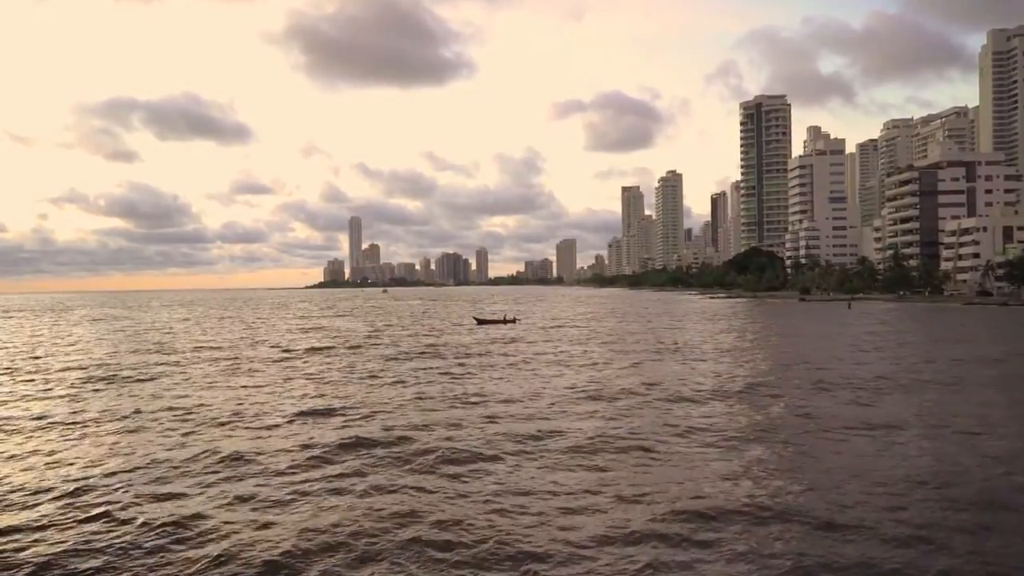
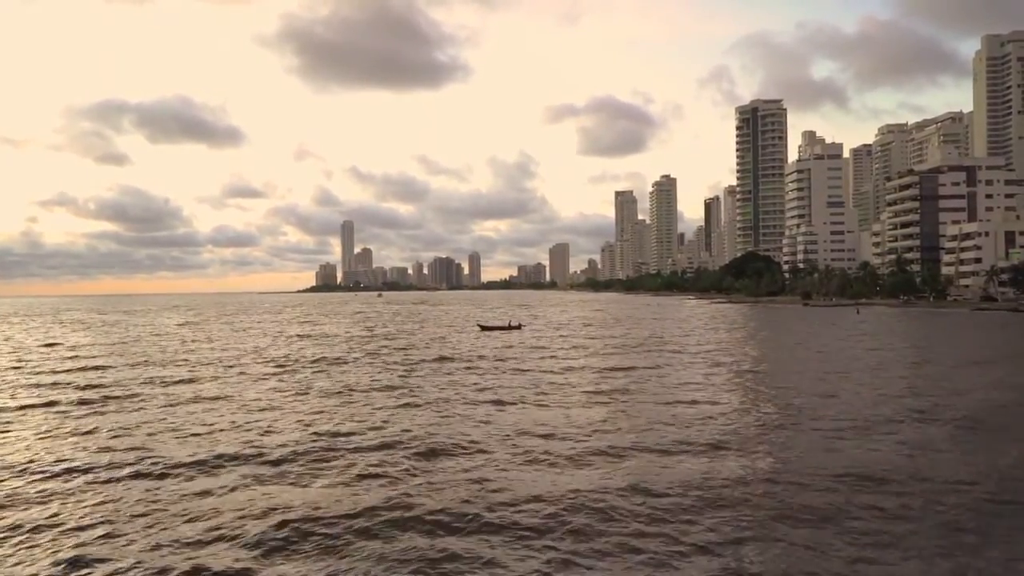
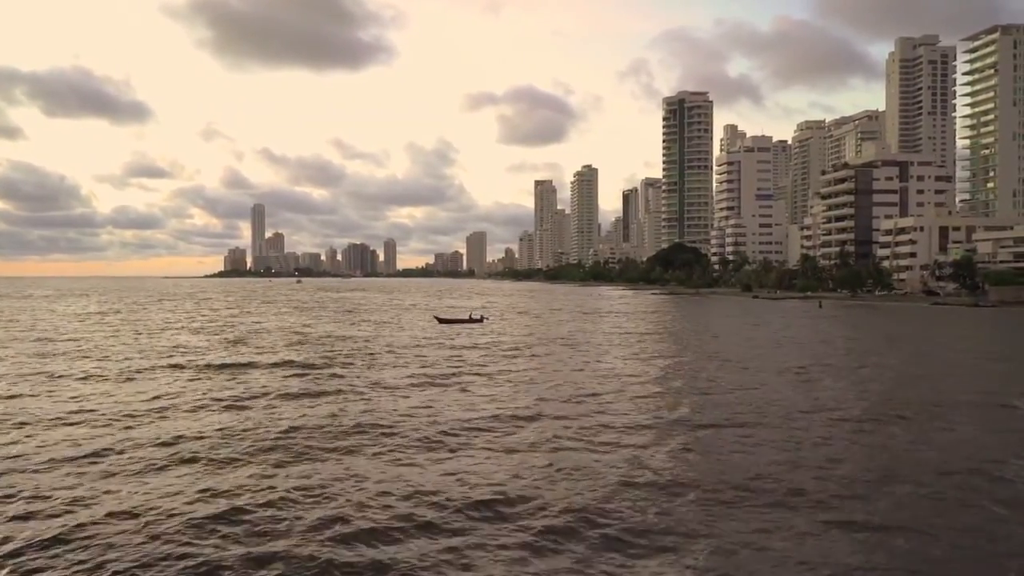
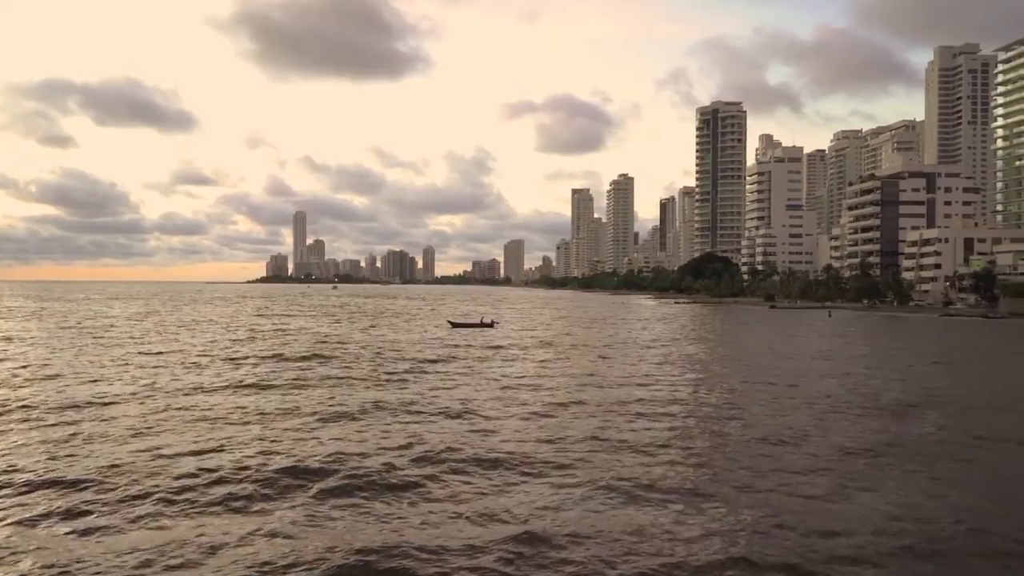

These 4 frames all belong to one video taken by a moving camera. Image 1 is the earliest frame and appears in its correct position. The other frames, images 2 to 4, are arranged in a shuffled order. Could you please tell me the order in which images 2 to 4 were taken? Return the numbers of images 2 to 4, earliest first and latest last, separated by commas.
2, 4, 3
